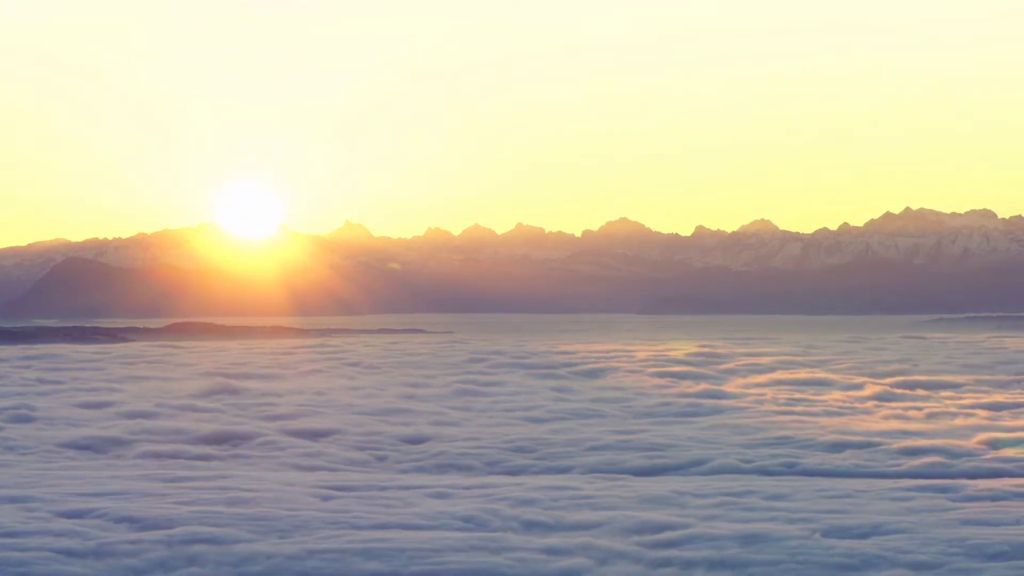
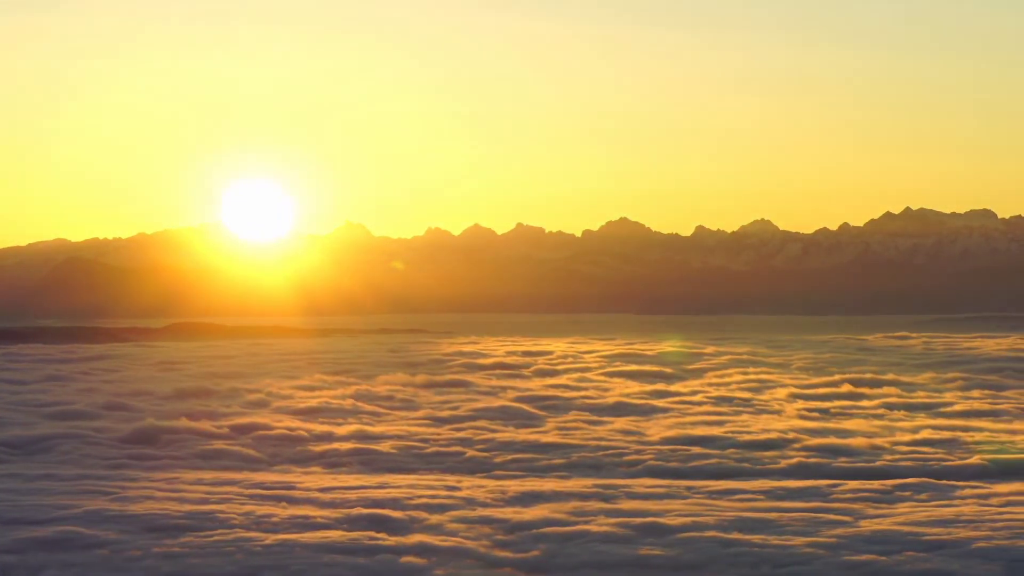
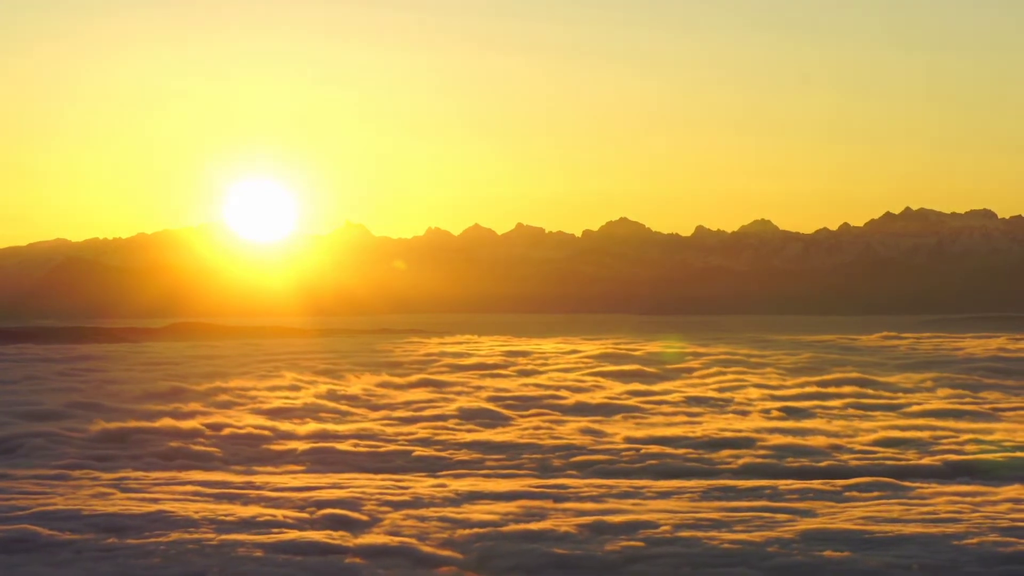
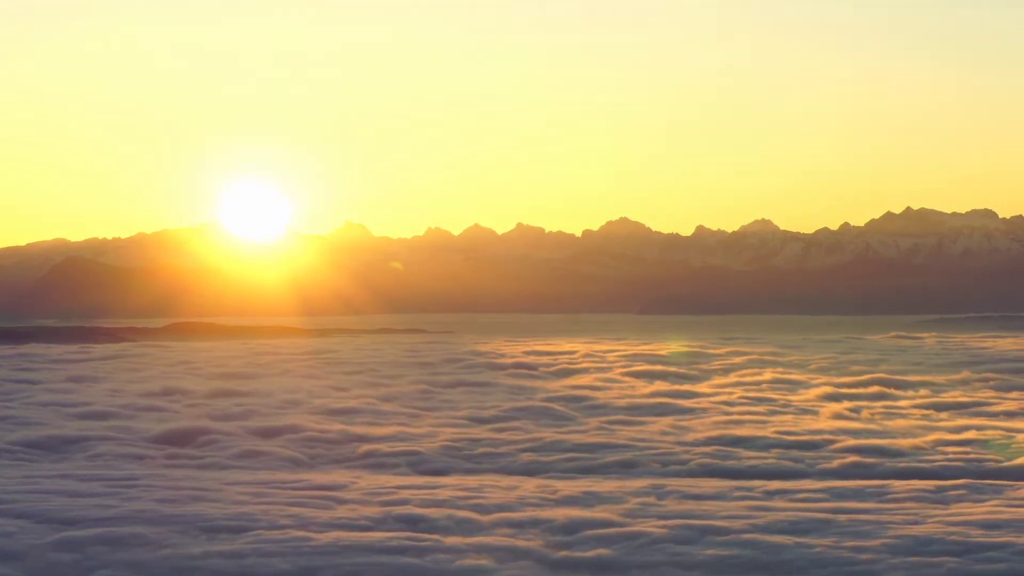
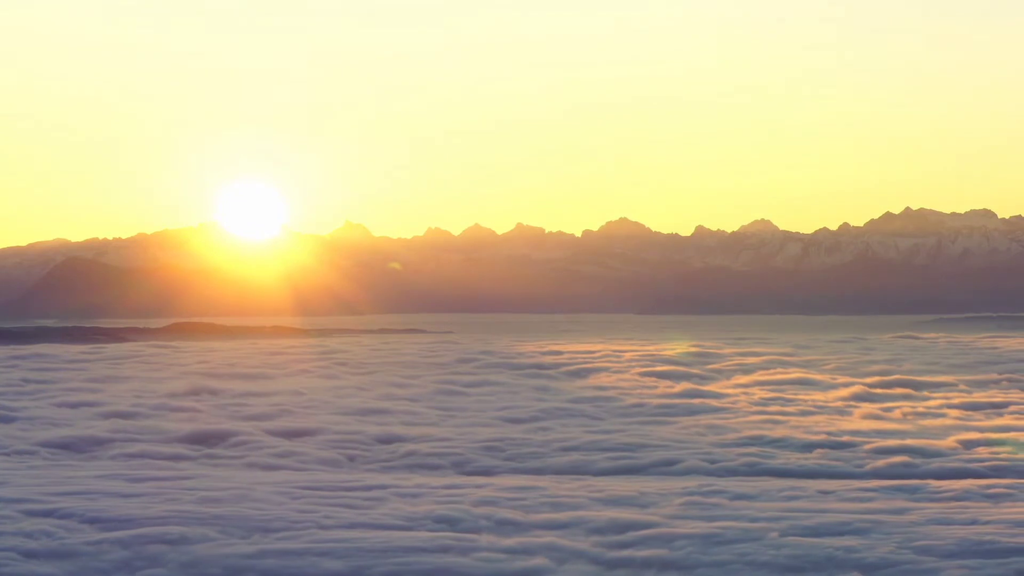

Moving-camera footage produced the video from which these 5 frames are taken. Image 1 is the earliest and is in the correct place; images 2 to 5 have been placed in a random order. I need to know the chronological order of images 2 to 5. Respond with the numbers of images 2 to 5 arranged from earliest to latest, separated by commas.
5, 4, 2, 3
